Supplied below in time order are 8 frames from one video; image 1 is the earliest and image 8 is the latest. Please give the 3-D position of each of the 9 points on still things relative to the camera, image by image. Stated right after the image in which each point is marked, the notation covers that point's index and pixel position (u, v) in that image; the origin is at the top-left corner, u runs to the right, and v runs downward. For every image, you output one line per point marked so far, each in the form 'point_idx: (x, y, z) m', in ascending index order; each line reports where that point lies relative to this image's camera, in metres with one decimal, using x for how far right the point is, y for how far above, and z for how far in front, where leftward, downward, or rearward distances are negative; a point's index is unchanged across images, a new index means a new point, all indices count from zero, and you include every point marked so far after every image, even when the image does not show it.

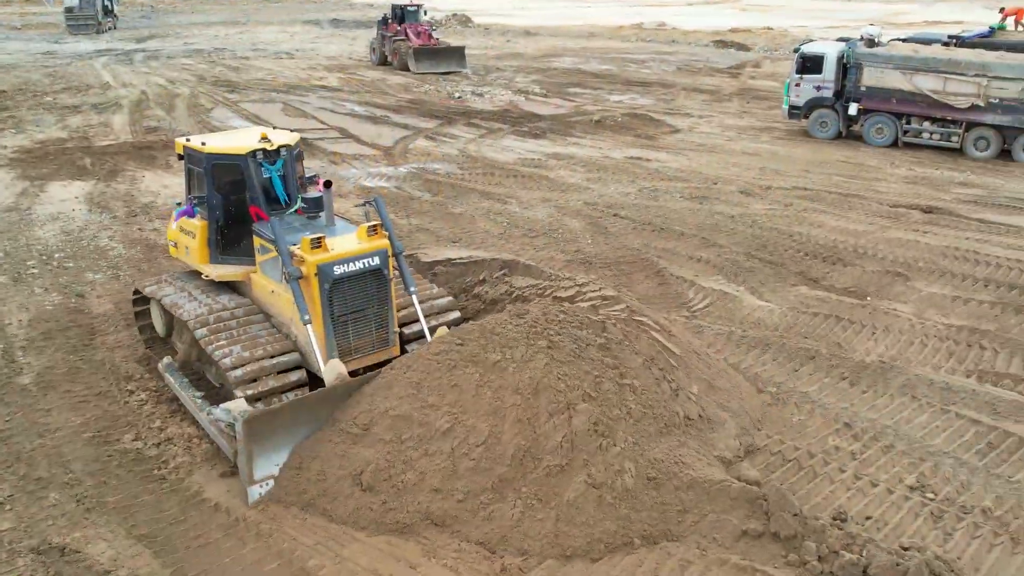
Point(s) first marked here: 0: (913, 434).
0: (+2.4, -0.9, +5.9) m
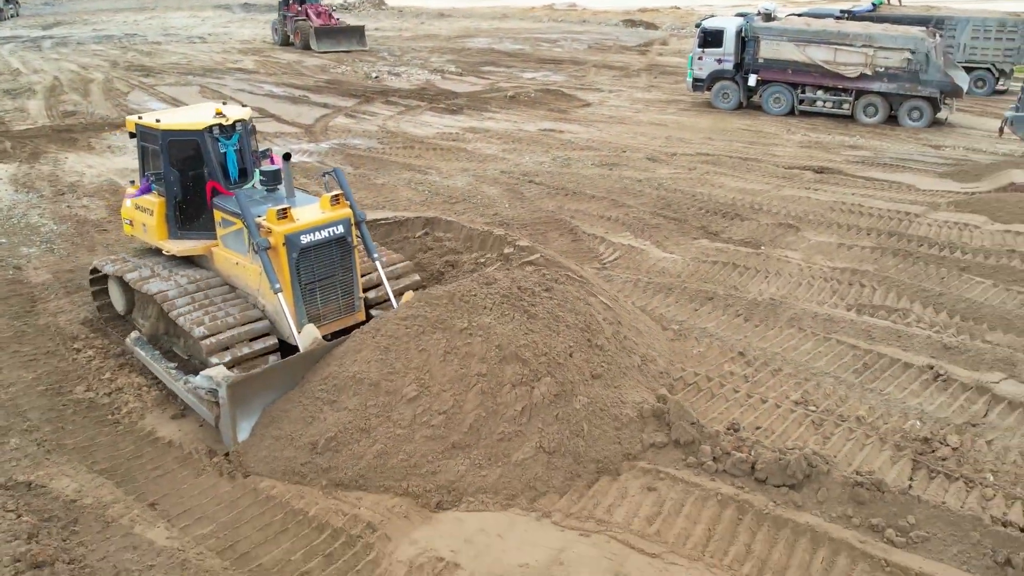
0: (+1.9, -0.5, +6.7) m
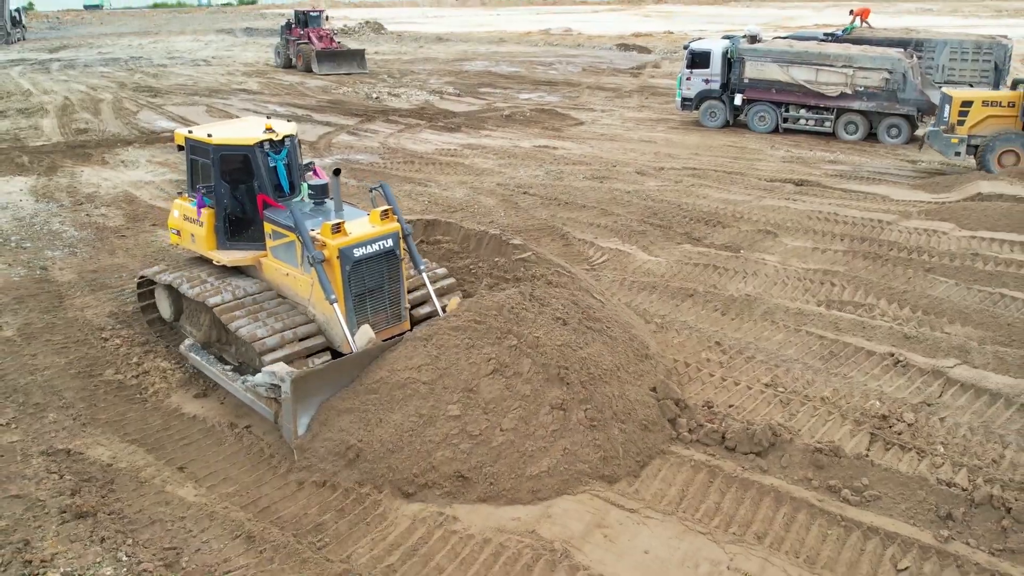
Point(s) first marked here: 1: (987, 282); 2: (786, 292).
0: (+1.9, -0.4, +7.2) m
1: (+4.1, 0.0, +8.5) m
2: (+2.3, 0.0, +8.3) m
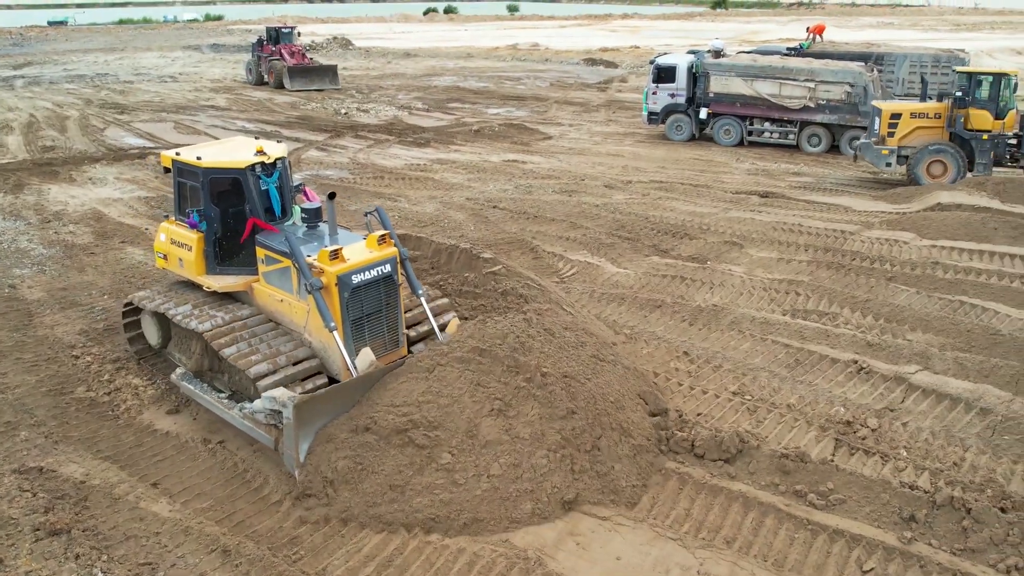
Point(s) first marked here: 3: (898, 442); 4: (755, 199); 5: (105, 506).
0: (+1.7, -0.5, +7.3) m
1: (+3.8, 0.0, +8.7) m
2: (+2.0, -0.1, +8.4) m
3: (+2.4, -1.0, +6.2) m
4: (+3.0, +1.1, +12.3) m
5: (-2.1, -1.1, +5.2) m
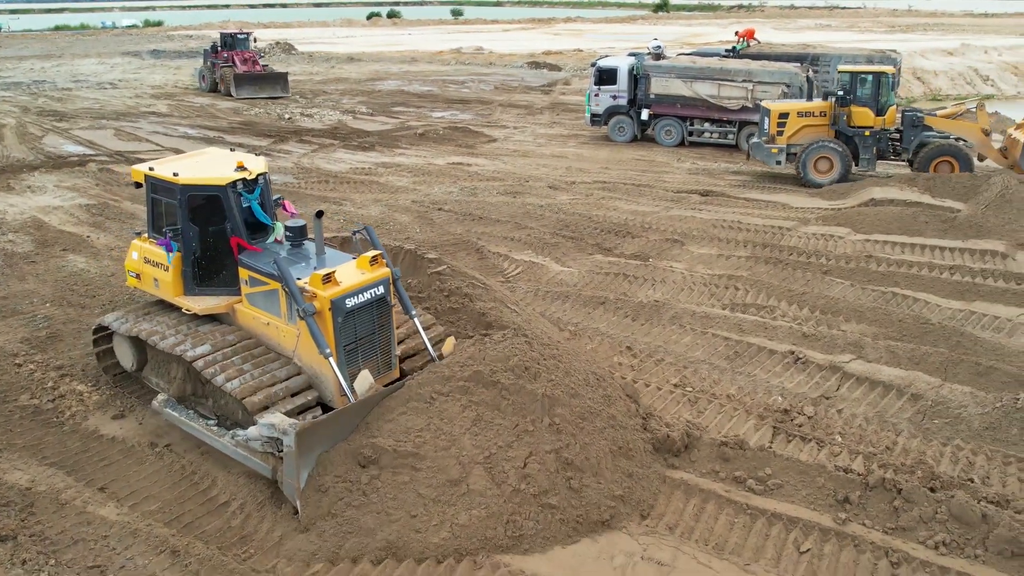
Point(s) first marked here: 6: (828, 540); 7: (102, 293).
0: (+1.3, -0.5, +7.5) m
1: (+3.3, +0.1, +9.0) m
2: (+1.6, -0.1, +8.6) m
3: (+2.1, -0.9, +6.4) m
4: (+2.3, +1.1, +12.5) m
5: (-2.4, -1.2, +5.2) m
6: (+1.7, -1.3, +5.3) m
7: (-3.6, 0.0, +8.7) m
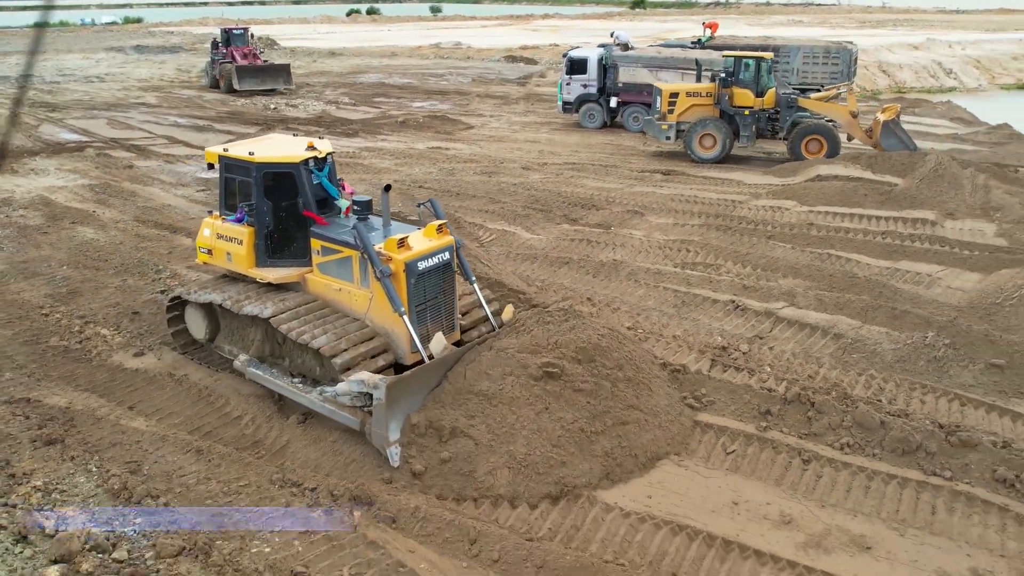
0: (+1.0, -0.1, +8.5) m
1: (+3.1, +0.4, +10.0) m
2: (+1.3, +0.3, +9.6) m
3: (+1.9, -0.5, +7.4) m
4: (+2.0, +1.5, +13.5) m
5: (-2.6, -0.8, +6.1) m
6: (+1.5, -1.0, +6.2) m
7: (-3.8, +0.3, +9.6) m
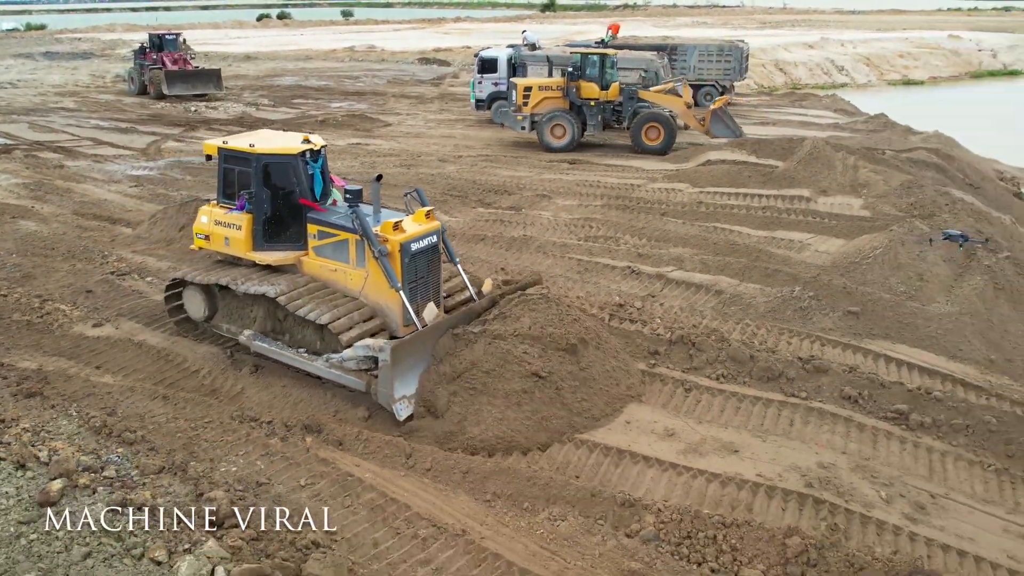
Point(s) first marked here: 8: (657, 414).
0: (+0.3, +0.2, +9.5) m
1: (+2.2, +0.8, +11.2) m
2: (+0.5, +0.6, +10.7) m
3: (+1.2, -0.2, +8.5) m
4: (+0.8, +1.8, +14.6) m
5: (-3.1, -0.6, +6.9) m
6: (+0.9, -0.7, +7.3) m
7: (-4.6, +0.4, +10.2) m
8: (+1.0, -0.9, +6.9) m
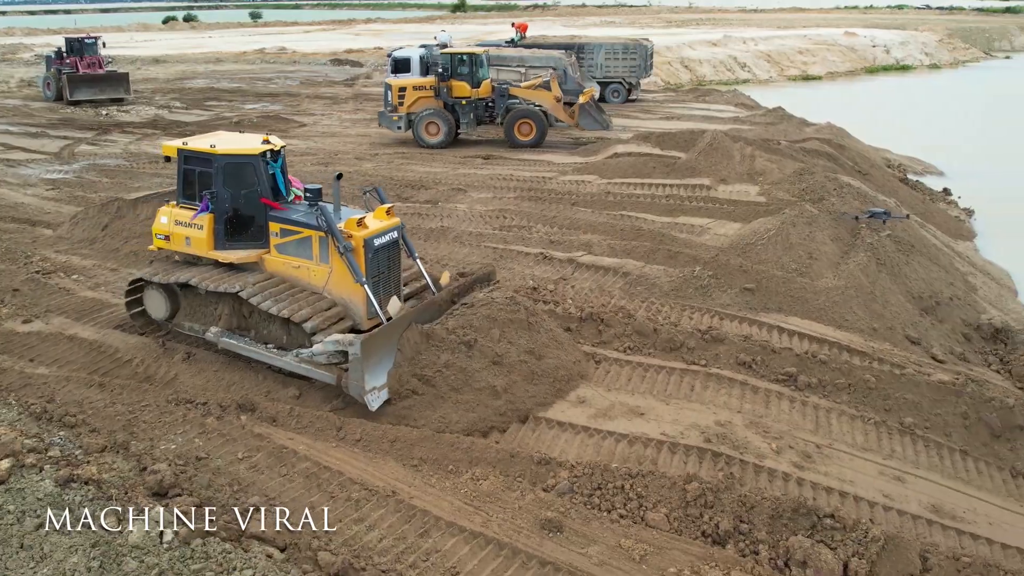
0: (-0.5, +0.3, +10.0) m
1: (+1.2, +0.9, +11.8) m
2: (-0.4, +0.7, +11.2) m
3: (+0.5, -0.1, +9.0) m
4: (-0.5, +1.9, +15.1) m
5: (-3.6, -0.6, +7.1) m
6: (+0.3, -0.5, +7.9) m
7: (-5.5, +0.4, +10.3) m
8: (+0.4, -0.7, +7.4) m
